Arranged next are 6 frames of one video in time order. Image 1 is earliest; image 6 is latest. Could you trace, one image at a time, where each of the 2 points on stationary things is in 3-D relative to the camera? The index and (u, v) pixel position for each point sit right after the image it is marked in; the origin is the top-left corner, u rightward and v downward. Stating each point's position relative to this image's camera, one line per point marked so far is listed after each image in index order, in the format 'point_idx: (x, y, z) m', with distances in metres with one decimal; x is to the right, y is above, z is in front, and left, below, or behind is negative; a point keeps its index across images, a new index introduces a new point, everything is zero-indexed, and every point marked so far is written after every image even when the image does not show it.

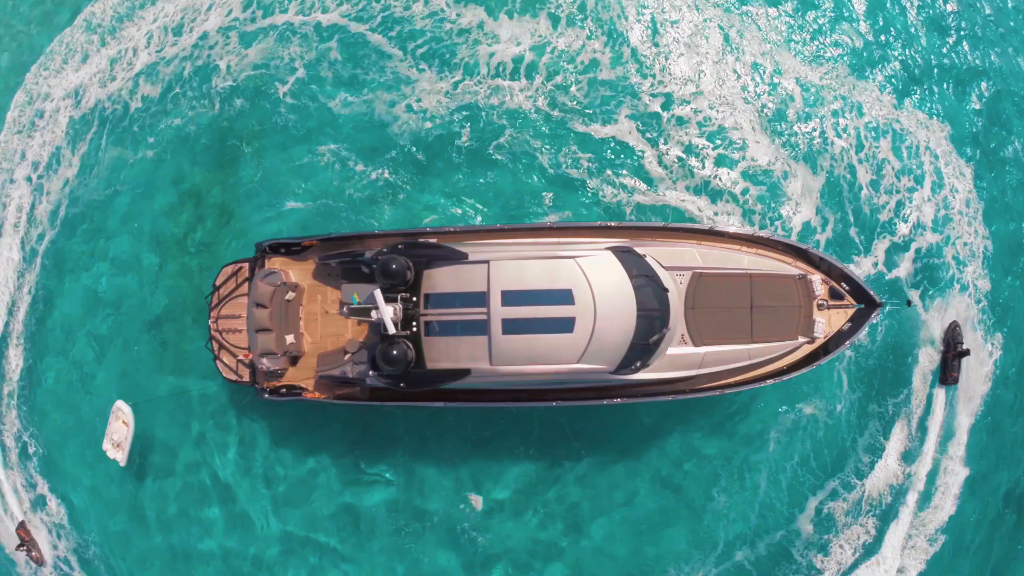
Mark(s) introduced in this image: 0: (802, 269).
0: (+7.7, +0.4, +17.4) m
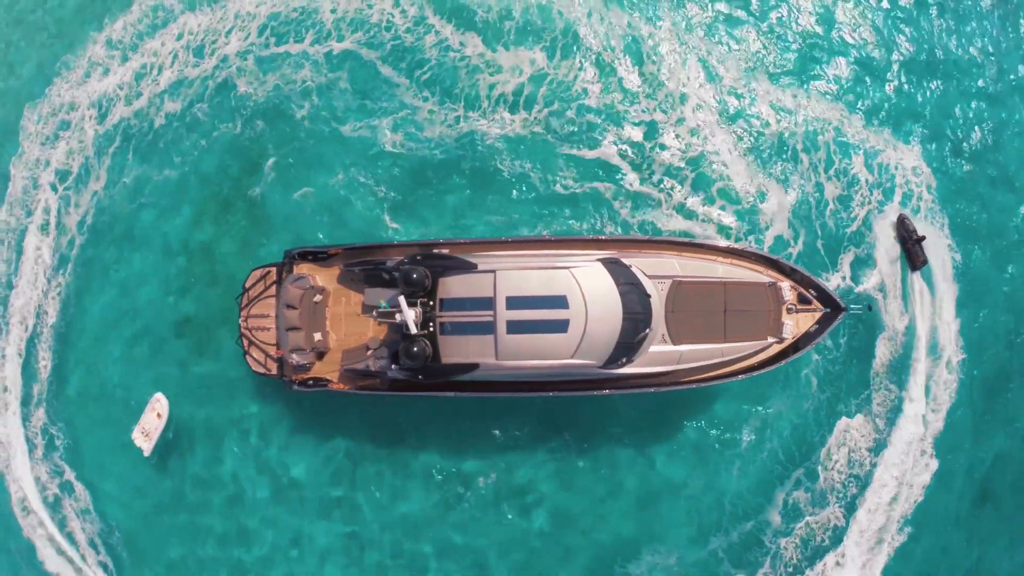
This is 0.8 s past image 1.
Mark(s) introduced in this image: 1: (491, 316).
0: (+7.8, +0.3, +18.8) m
1: (-0.4, -0.8, +17.5) m
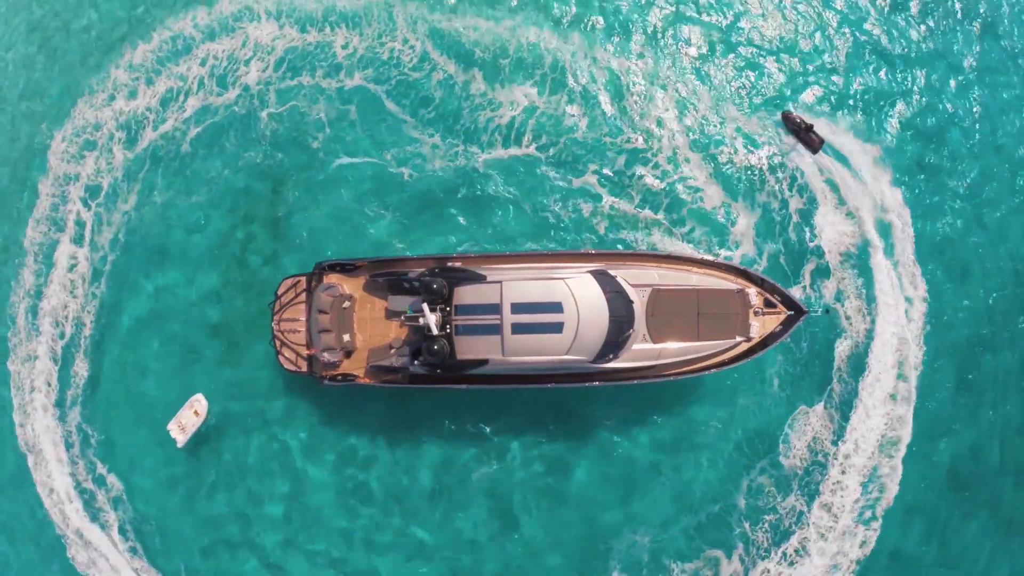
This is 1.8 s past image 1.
0: (+7.9, +0.1, +21.2) m
1: (-0.4, -1.0, +19.8) m
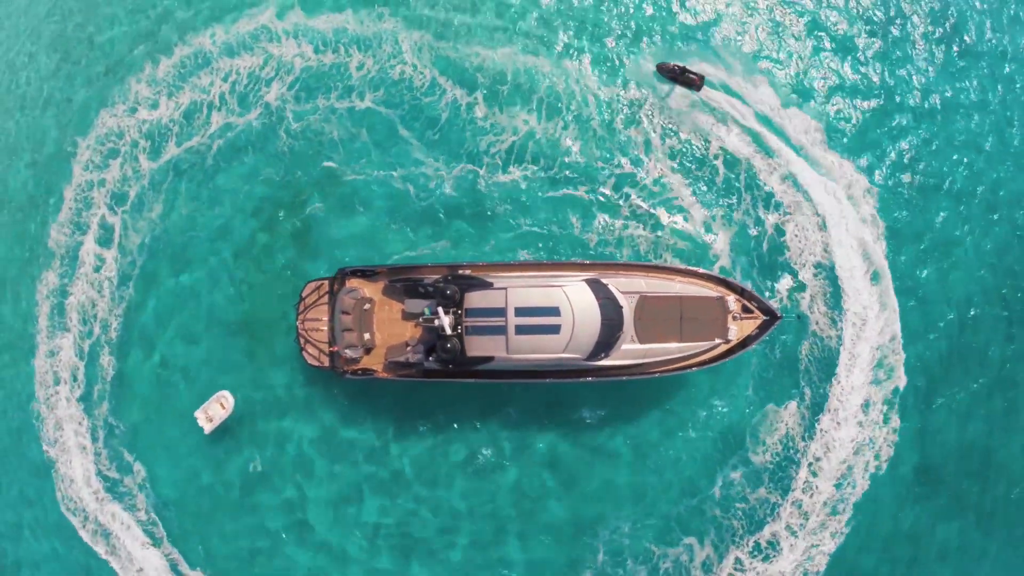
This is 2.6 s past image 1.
0: (+7.9, -0.1, +23.2) m
1: (-0.3, -1.1, +21.8) m
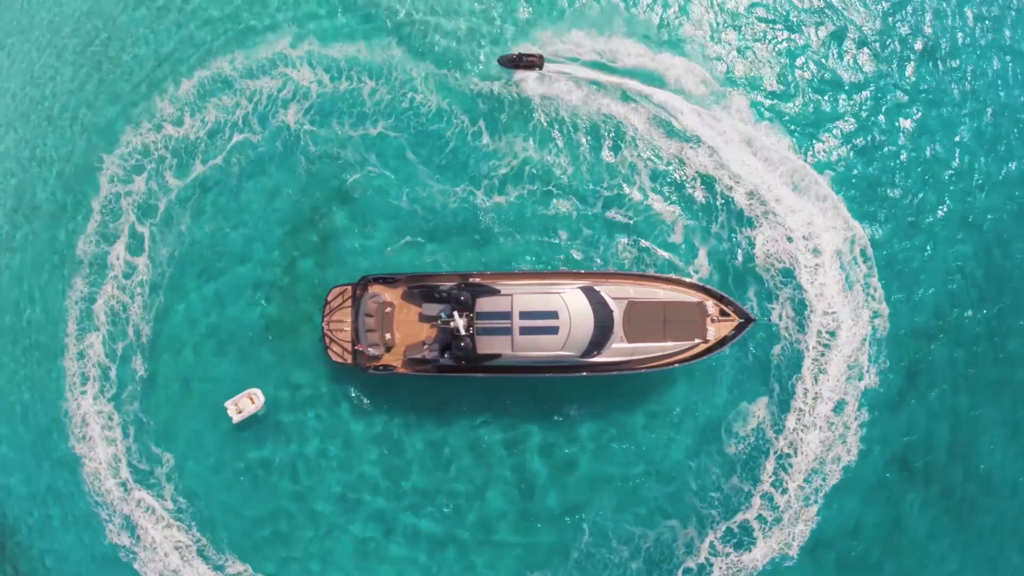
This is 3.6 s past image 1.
0: (+8.0, -0.4, +25.7) m
1: (-0.2, -1.4, +24.2) m
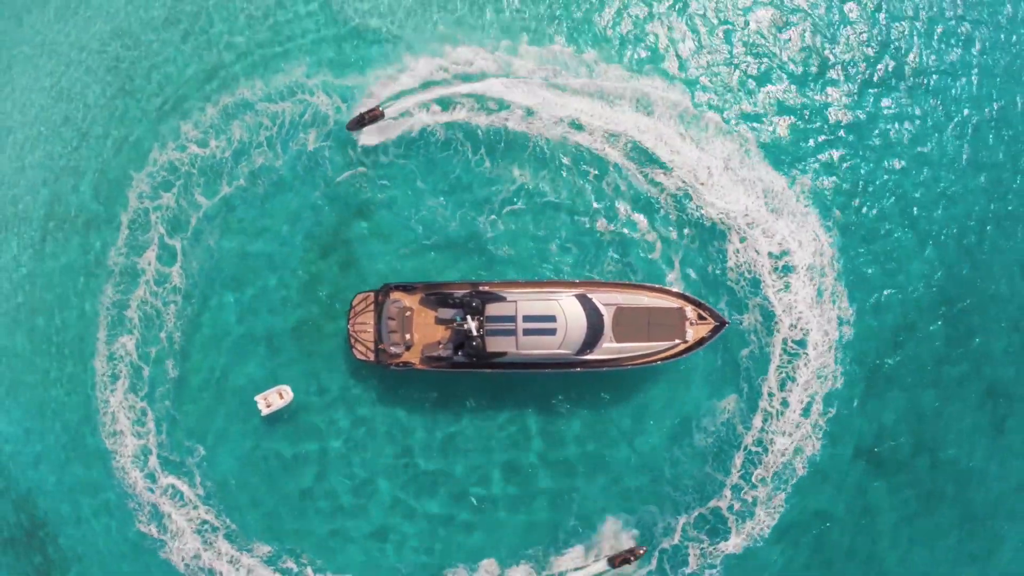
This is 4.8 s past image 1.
0: (+8.1, -0.7, +29.0) m
1: (-0.1, -1.7, +27.4) m
